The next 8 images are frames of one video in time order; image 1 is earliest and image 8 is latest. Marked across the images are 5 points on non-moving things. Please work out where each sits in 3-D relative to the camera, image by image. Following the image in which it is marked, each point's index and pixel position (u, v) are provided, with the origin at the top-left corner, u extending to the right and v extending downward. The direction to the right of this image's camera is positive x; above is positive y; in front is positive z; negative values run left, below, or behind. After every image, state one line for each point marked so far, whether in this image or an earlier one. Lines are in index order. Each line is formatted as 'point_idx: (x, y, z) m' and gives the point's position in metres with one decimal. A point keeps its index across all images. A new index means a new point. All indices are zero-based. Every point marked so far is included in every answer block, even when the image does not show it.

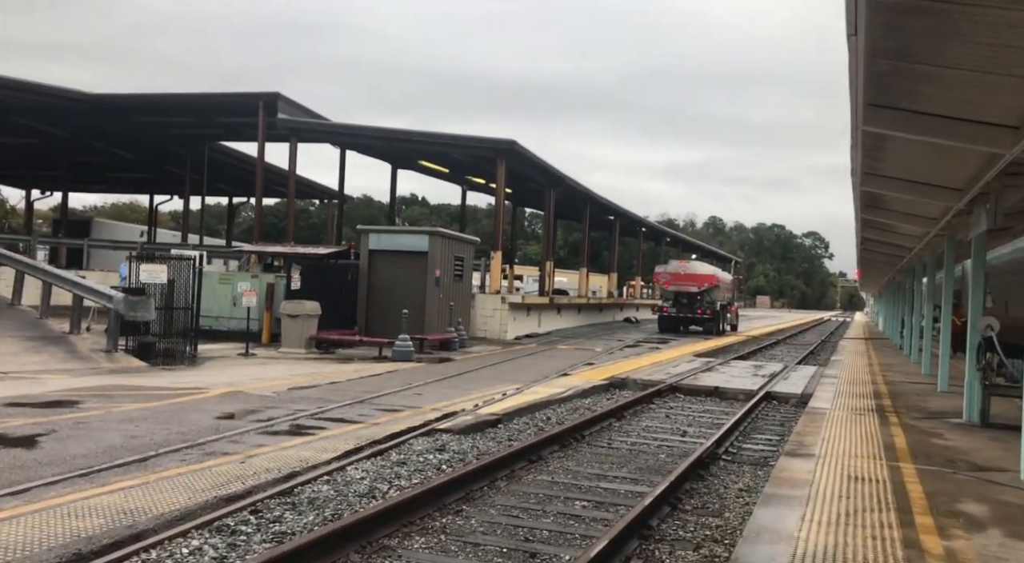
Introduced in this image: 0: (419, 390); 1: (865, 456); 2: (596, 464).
0: (-1.3, -1.5, +14.3) m
1: (+3.5, -1.8, +10.4) m
2: (+0.8, -1.9, +10.3) m
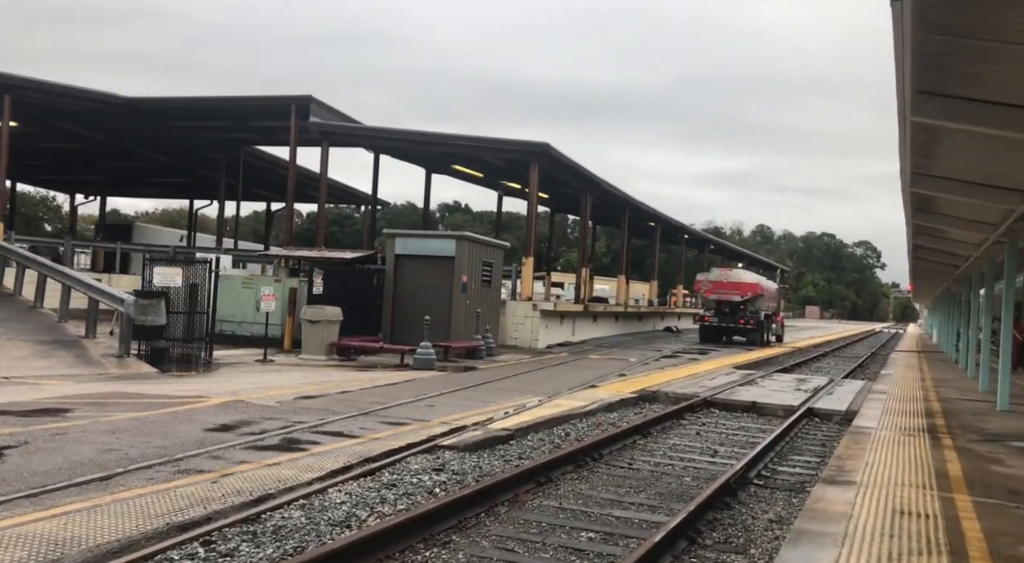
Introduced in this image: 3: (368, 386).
0: (-1.0, -1.6, +13.5) m
1: (+3.6, -1.8, +9.3) m
2: (+0.9, -1.9, +9.4) m
3: (-2.1, -1.6, +15.2) m
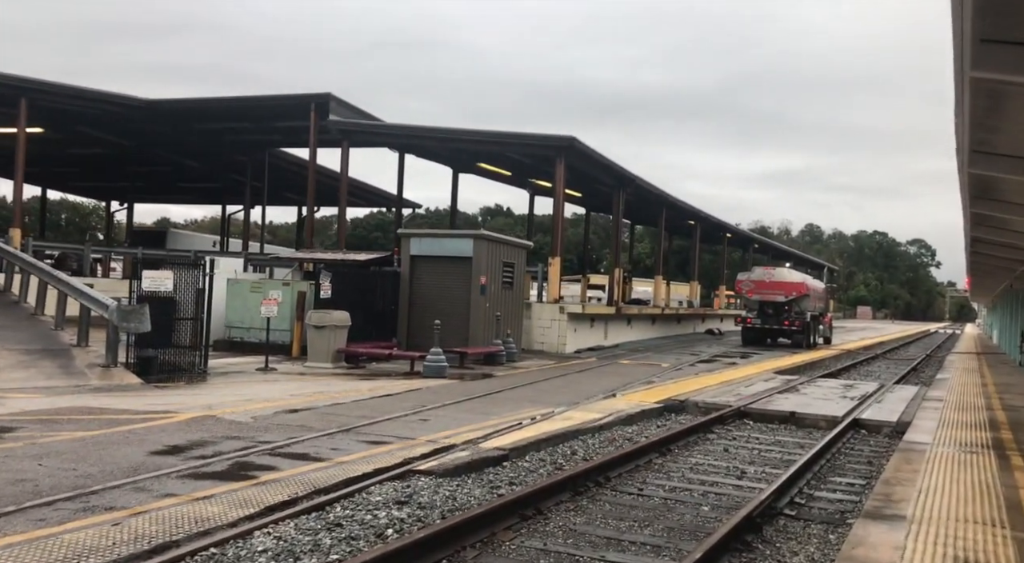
0: (-1.0, -1.6, +12.1) m
1: (+3.5, -1.8, +7.7) m
2: (+0.8, -1.9, +7.9) m
3: (-2.0, -1.6, +13.9) m
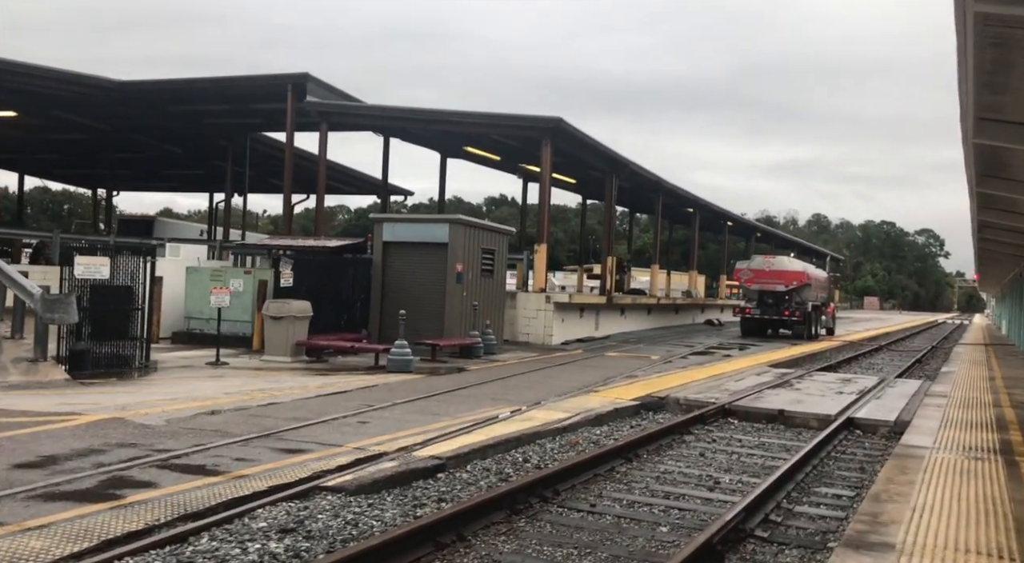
0: (-1.5, -1.4, +10.8) m
1: (+2.9, -1.7, +6.4) m
2: (+0.2, -1.8, +6.6) m
3: (-2.5, -1.4, +12.7) m
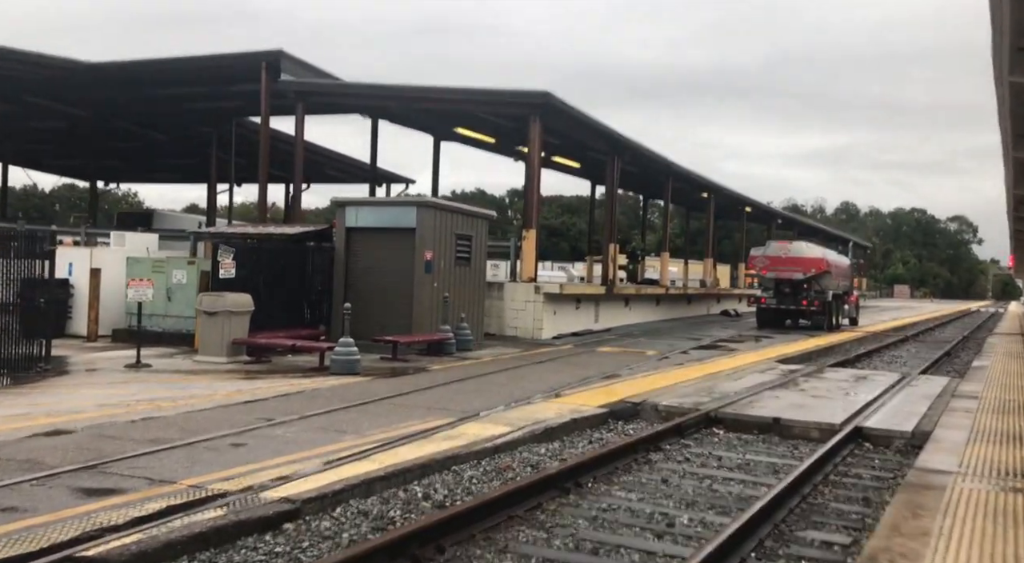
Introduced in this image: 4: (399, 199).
0: (-2.3, -1.3, +8.7) m
1: (+2.0, -1.6, +4.2) m
2: (-0.6, -1.7, +4.5) m
3: (-3.2, -1.3, +10.6) m
4: (-2.0, +1.5, +18.6) m
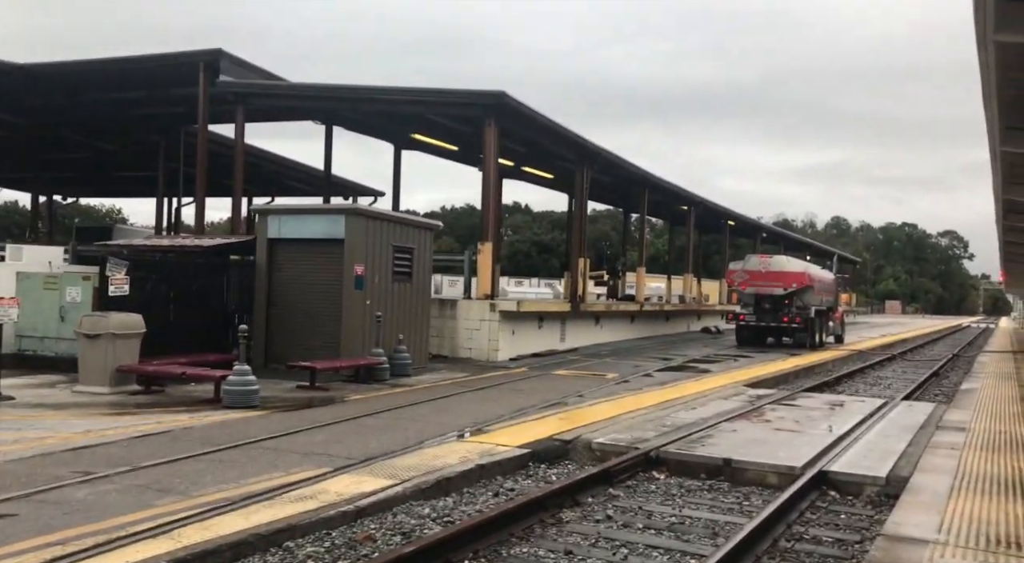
0: (-3.2, -1.5, +6.9) m
1: (+1.1, -1.6, +2.4) m
2: (-1.5, -1.7, +2.6) m
3: (-4.1, -1.5, +8.7) m
4: (-3.0, +1.2, +16.8) m
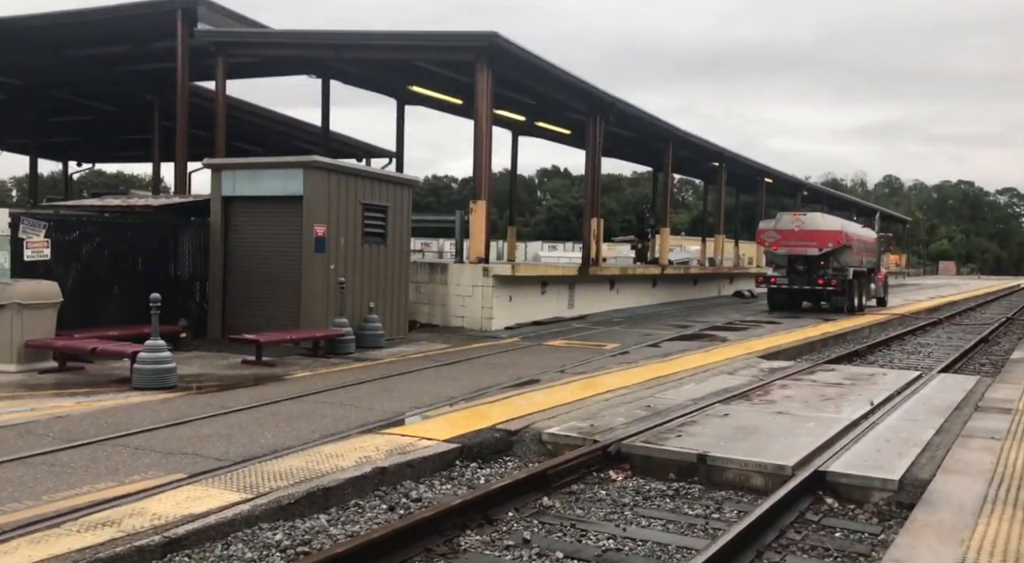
0: (-3.9, -1.3, +5.2) m
1: (+0.2, -1.5, +0.5) m
2: (-2.5, -1.7, +0.9) m
3: (-4.8, -1.2, +7.1) m
4: (-3.4, +1.8, +15.0) m
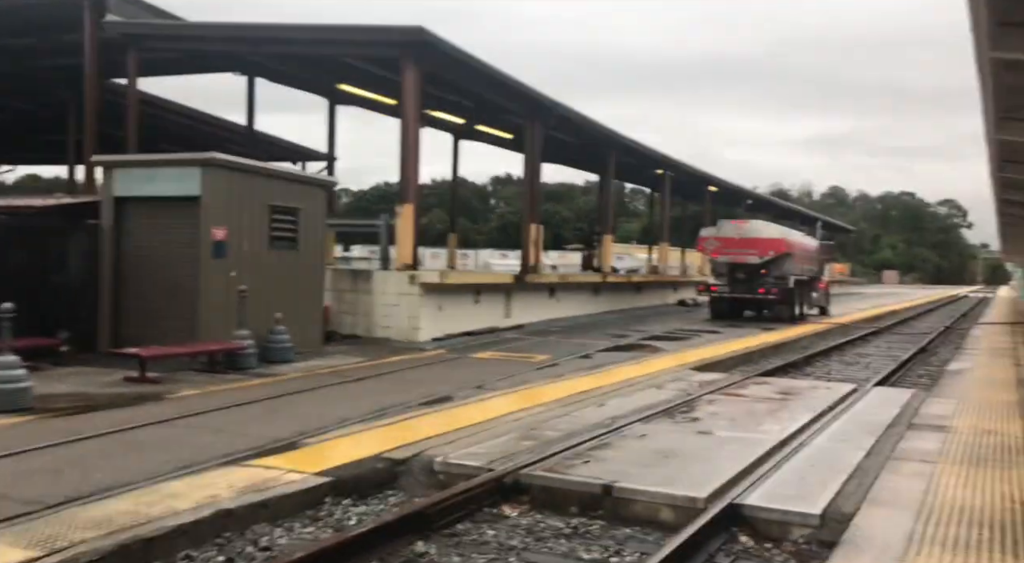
0: (-4.6, -1.3, +4.1) m
1: (-0.3, -1.5, -0.4) m
2: (-3.0, -1.7, -0.2) m
3: (-5.6, -1.3, +5.9) m
4: (-4.5, +1.6, +13.9) m
